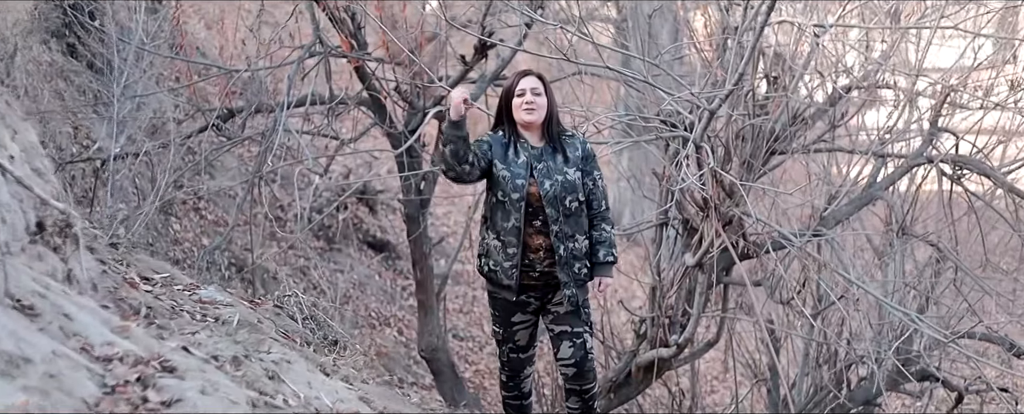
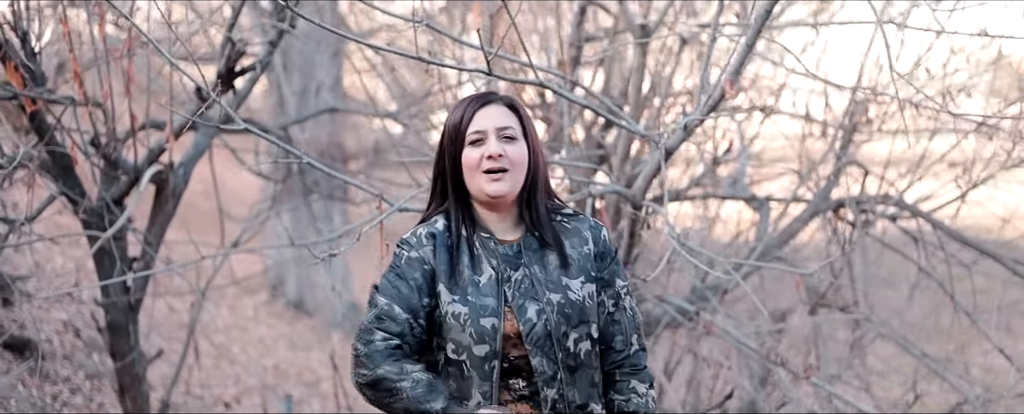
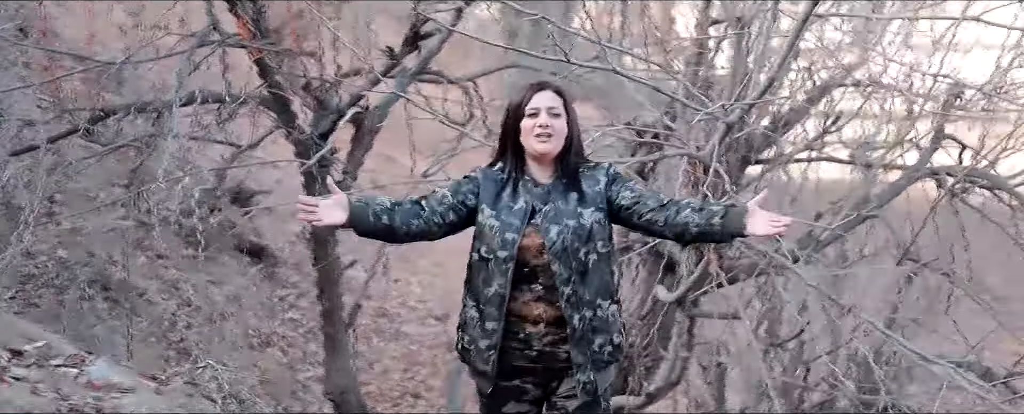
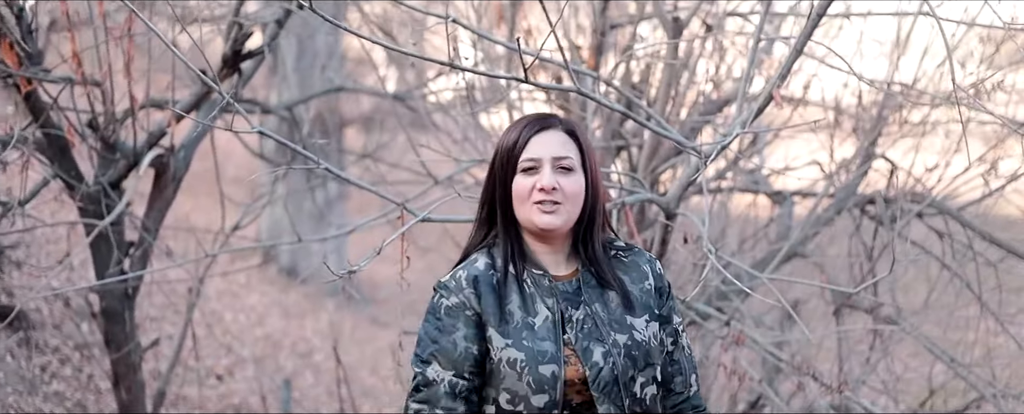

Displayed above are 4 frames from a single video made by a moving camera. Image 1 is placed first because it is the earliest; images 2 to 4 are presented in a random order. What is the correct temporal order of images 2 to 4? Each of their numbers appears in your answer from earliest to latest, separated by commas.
3, 4, 2
